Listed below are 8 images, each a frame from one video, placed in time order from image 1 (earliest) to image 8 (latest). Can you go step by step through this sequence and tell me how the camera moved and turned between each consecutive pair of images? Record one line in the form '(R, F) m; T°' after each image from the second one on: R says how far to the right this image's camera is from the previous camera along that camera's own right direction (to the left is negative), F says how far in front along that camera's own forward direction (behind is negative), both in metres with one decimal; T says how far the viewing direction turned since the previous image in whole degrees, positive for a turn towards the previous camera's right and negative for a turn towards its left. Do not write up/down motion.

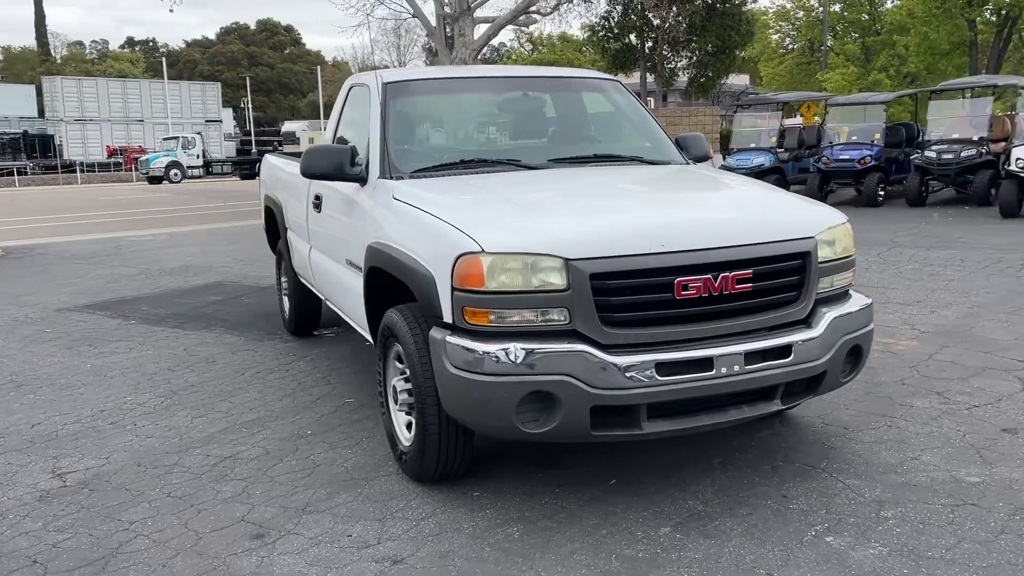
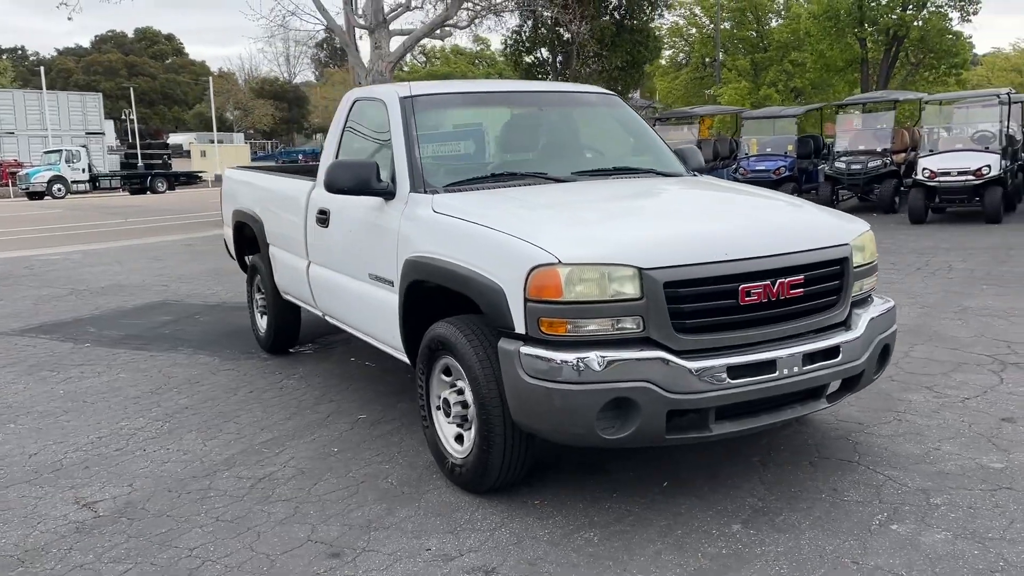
(-0.7, 0.0) m; +7°
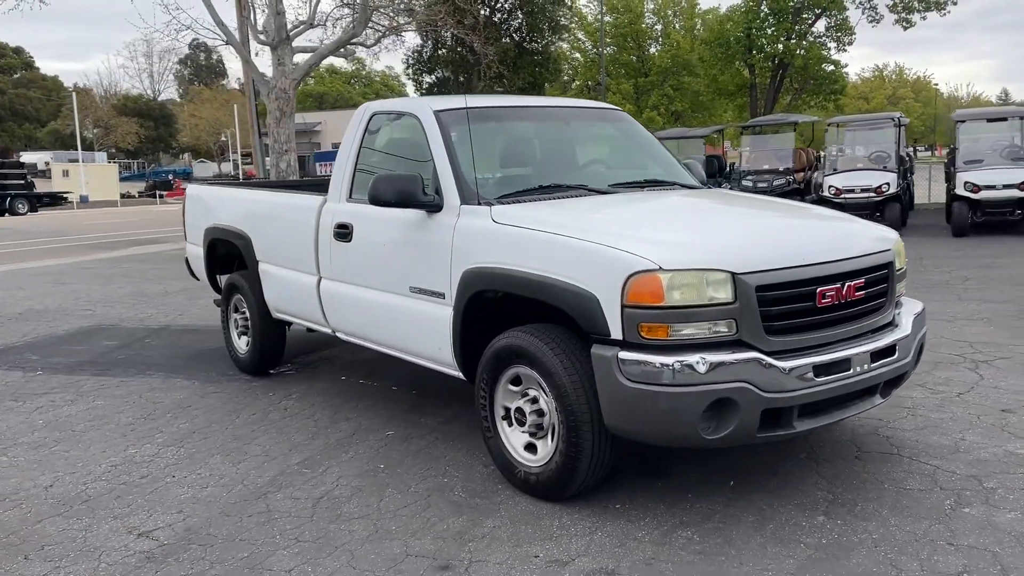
(-0.8, 0.0) m; +8°
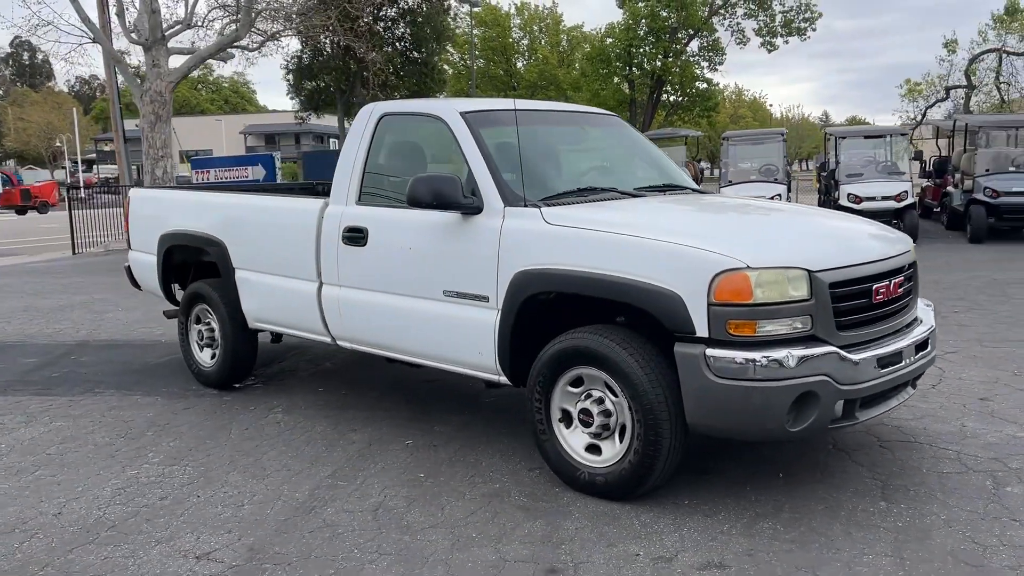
(-0.9, +0.1) m; +9°
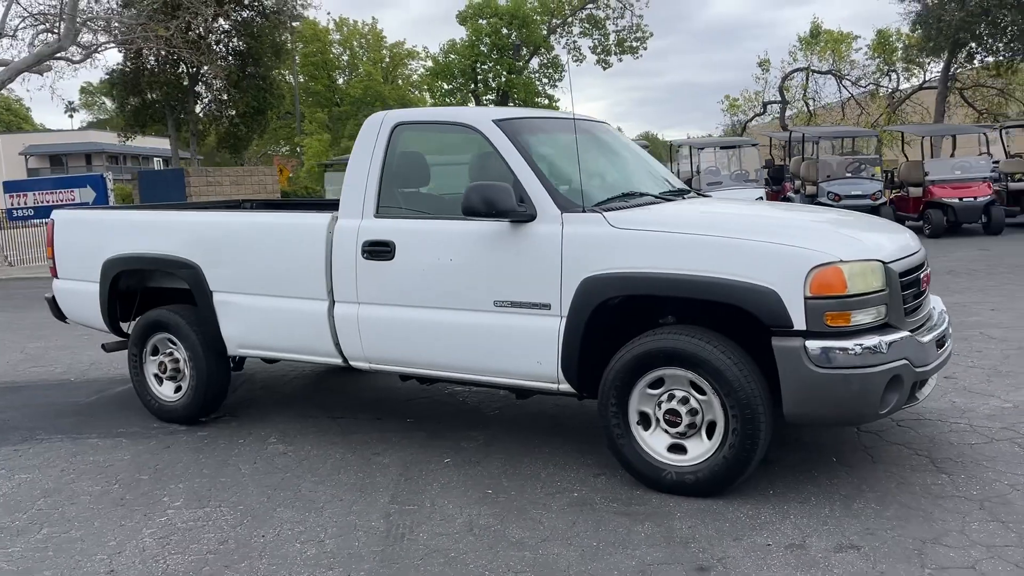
(-1.2, +0.2) m; +12°
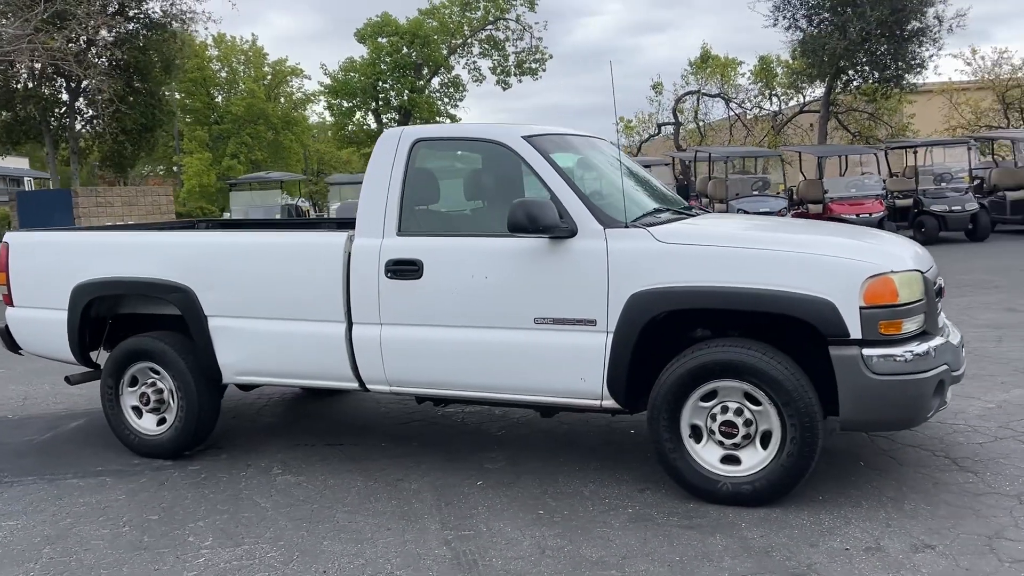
(-0.8, +0.1) m; +8°
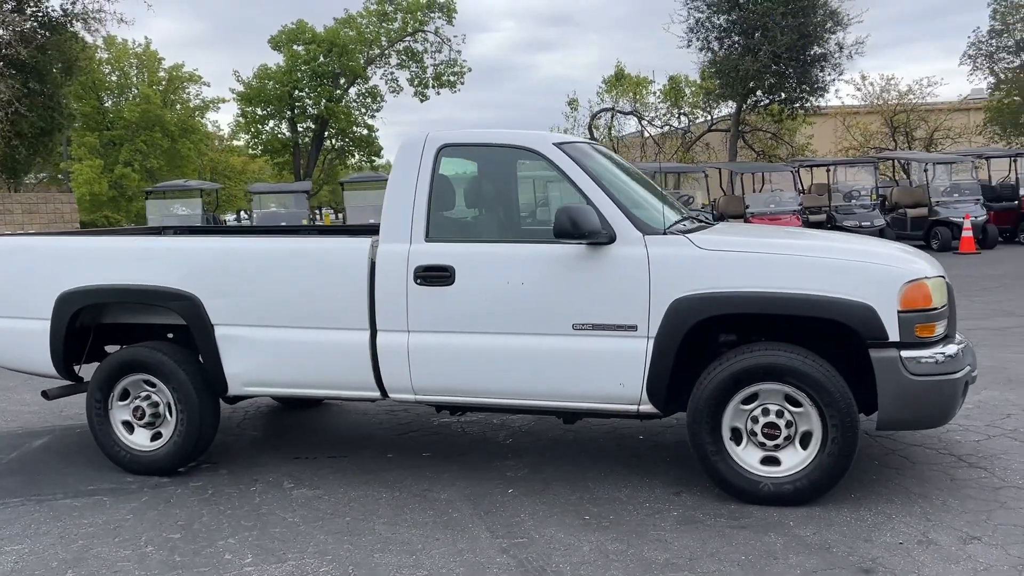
(-0.7, +0.1) m; +7°
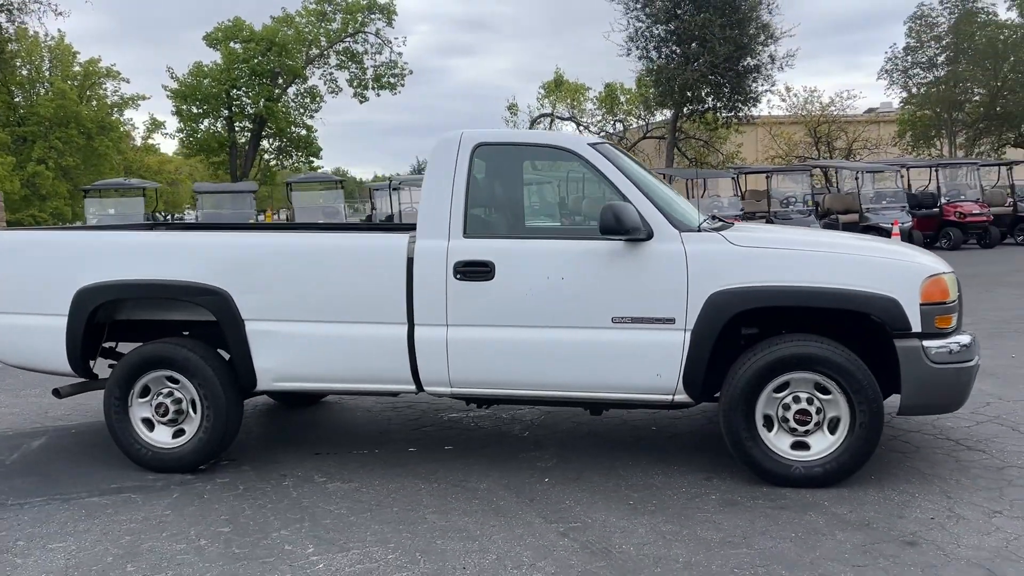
(-0.6, -0.1) m; +5°
